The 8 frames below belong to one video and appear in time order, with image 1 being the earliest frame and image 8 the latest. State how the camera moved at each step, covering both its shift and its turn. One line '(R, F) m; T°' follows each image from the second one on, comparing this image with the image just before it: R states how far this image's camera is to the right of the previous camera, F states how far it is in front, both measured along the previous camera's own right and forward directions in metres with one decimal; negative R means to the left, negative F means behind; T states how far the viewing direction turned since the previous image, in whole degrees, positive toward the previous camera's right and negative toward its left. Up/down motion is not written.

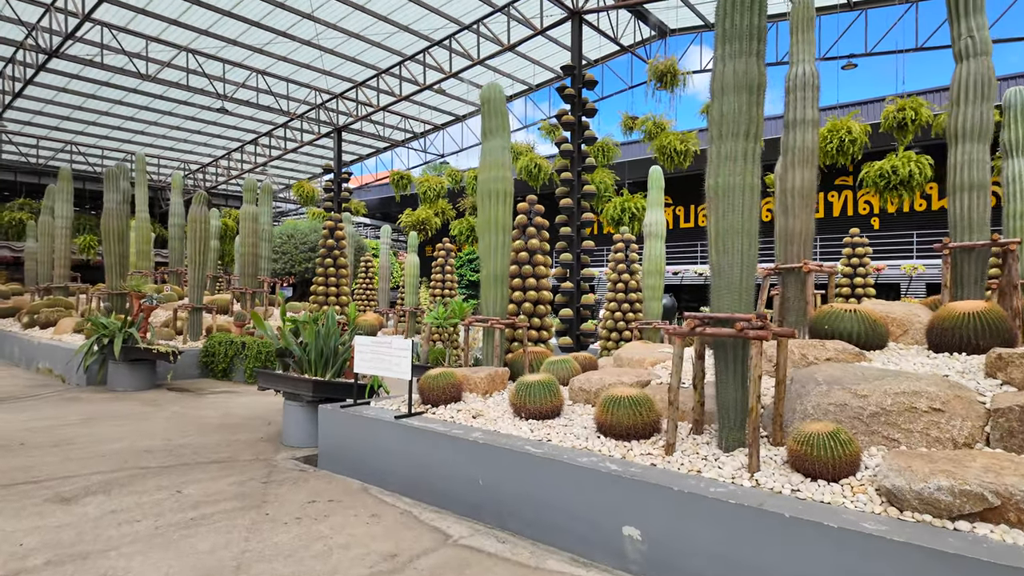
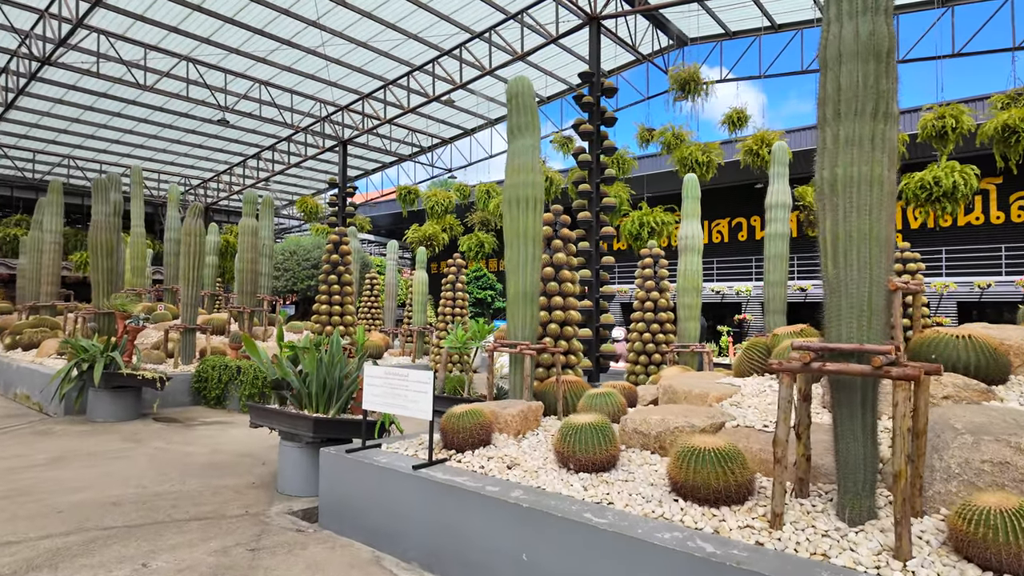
(-0.2, +0.6) m; 0°
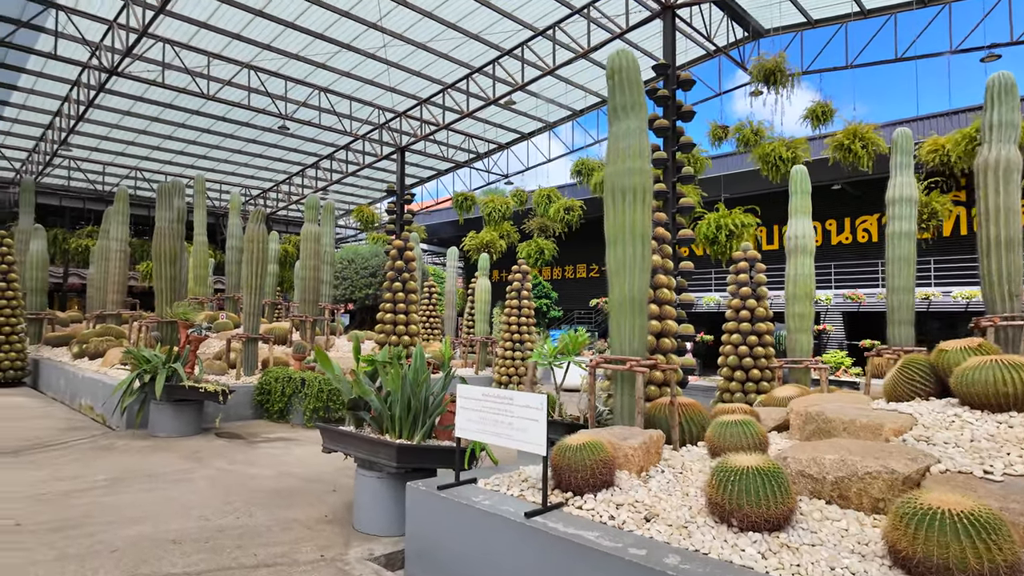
(-0.3, +0.5) m; -4°
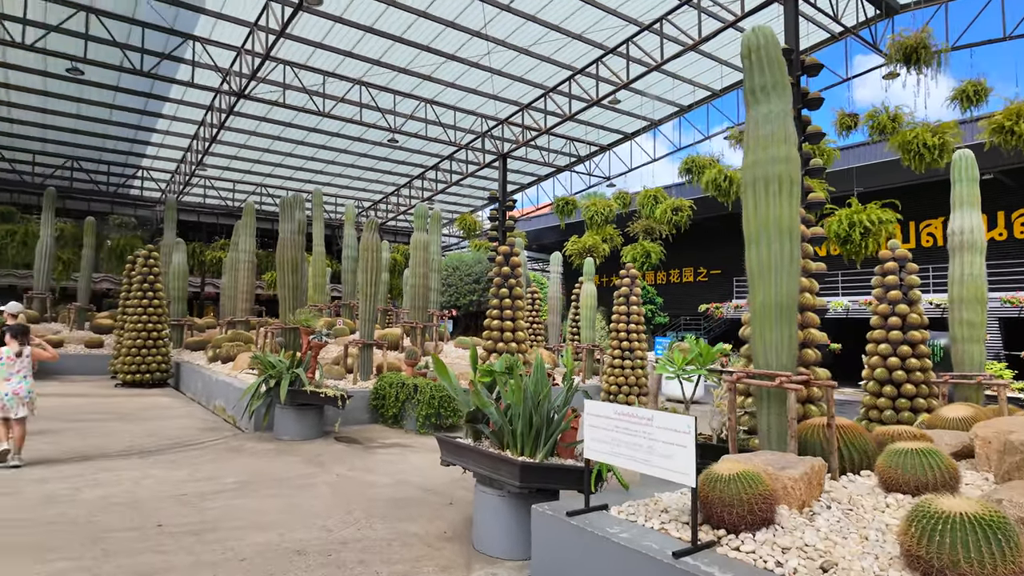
(-0.1, +0.2) m; -9°
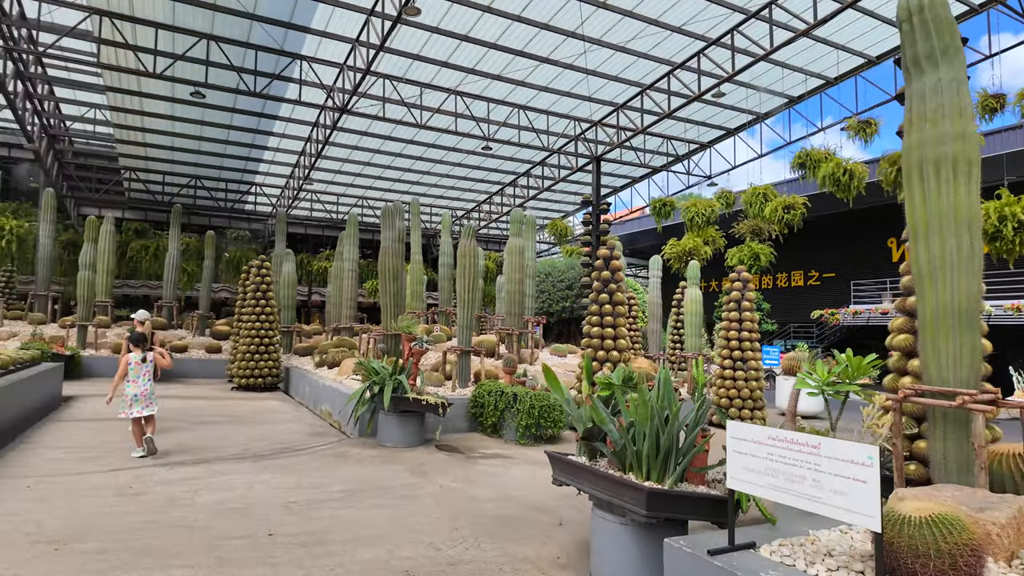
(-0.1, +0.2) m; -9°
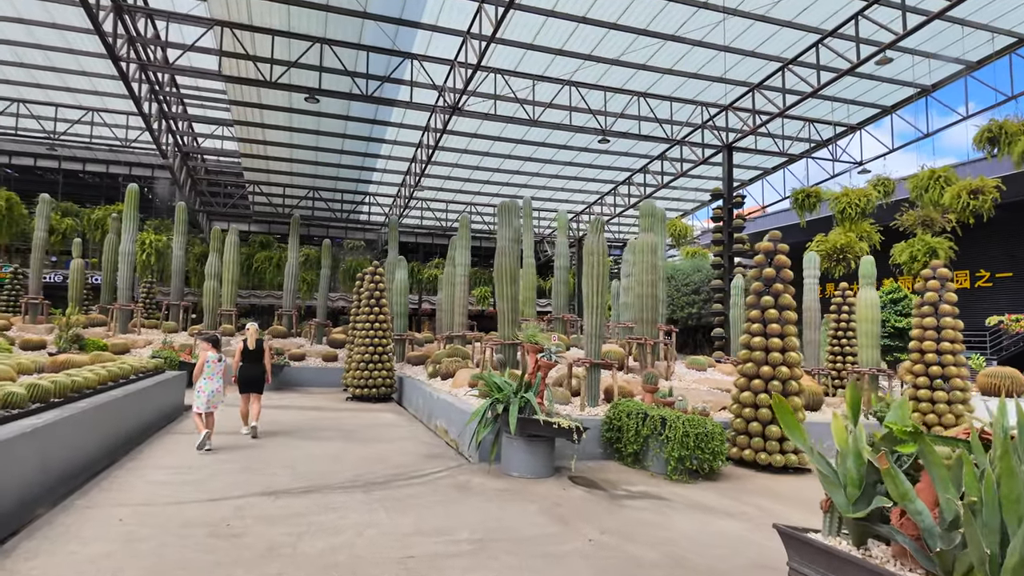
(-0.3, +0.8) m; -10°
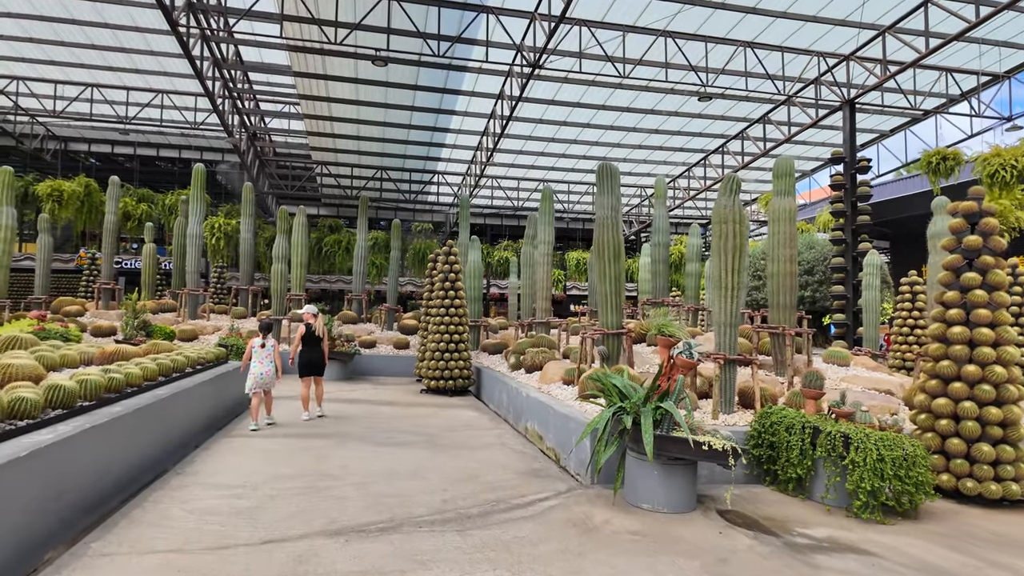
(-0.4, +1.0) m; -6°
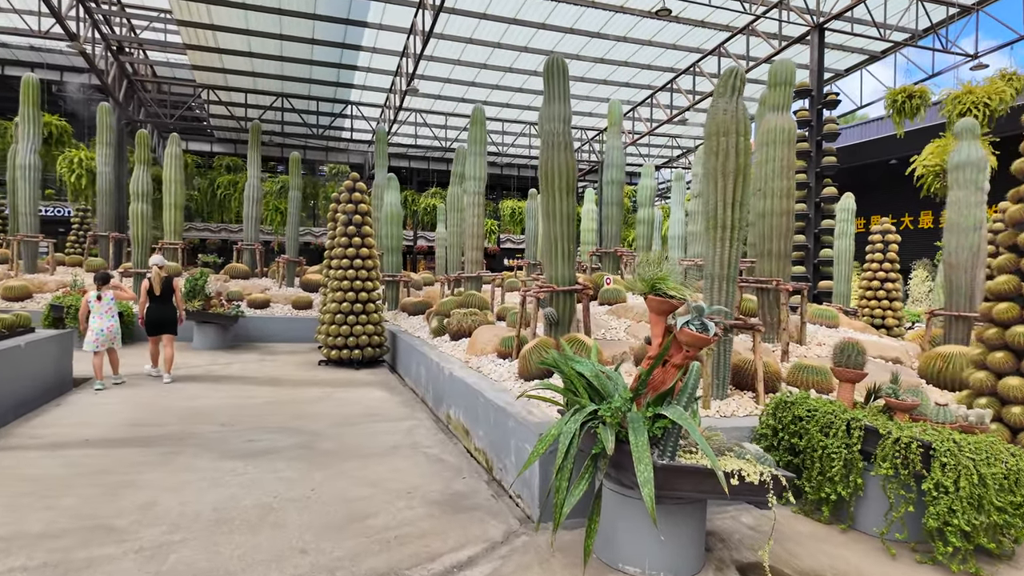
(+0.1, +1.5) m; +7°
